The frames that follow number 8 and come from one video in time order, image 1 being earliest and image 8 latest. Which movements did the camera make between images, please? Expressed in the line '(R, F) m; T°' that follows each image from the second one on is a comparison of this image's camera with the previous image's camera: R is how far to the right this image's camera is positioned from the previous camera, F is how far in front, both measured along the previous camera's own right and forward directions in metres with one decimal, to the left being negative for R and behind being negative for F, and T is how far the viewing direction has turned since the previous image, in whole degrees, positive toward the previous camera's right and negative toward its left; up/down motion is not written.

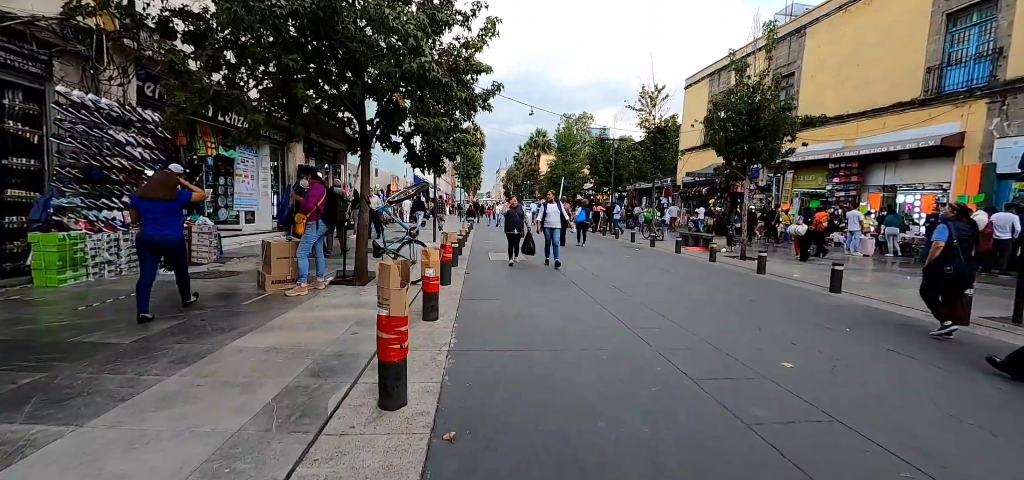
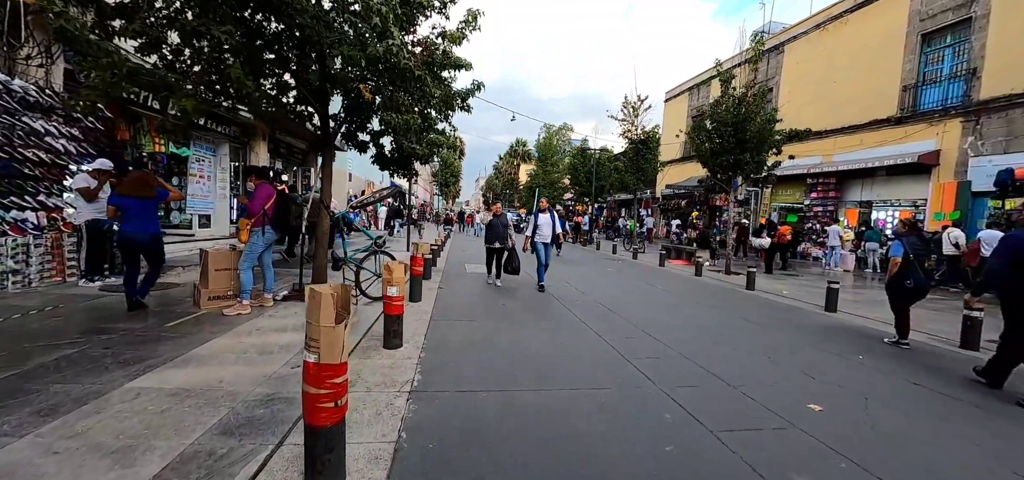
(0.0, +0.7) m; +3°
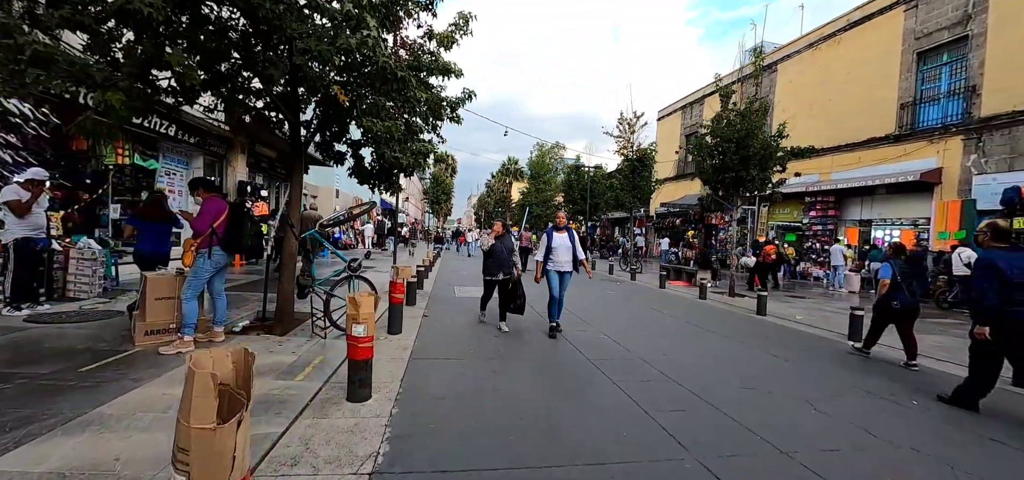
(0.0, +0.7) m; +1°
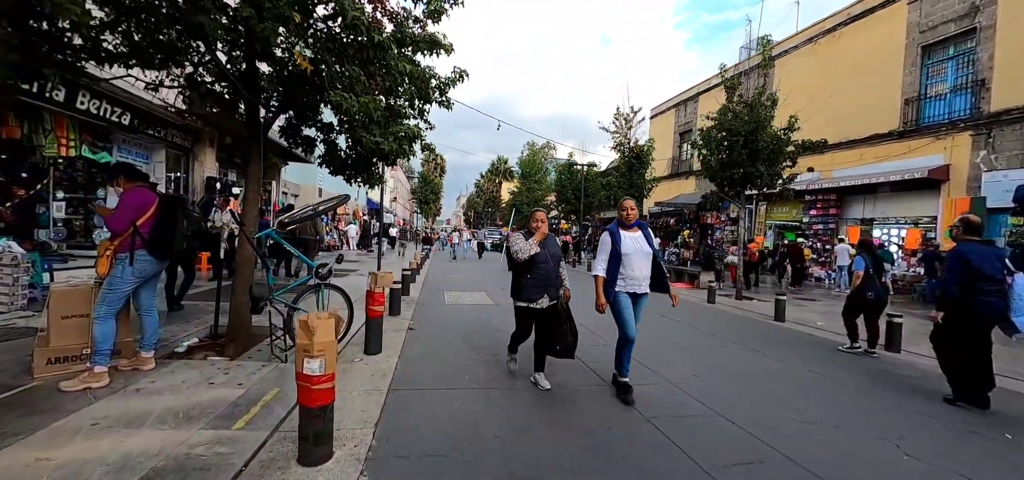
(-0.1, +0.9) m; +2°
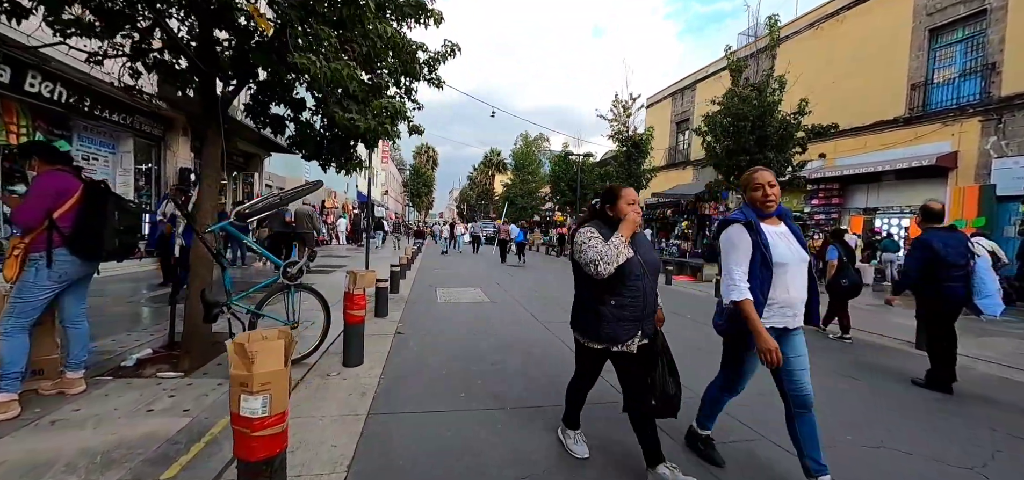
(-0.1, +0.6) m; +1°
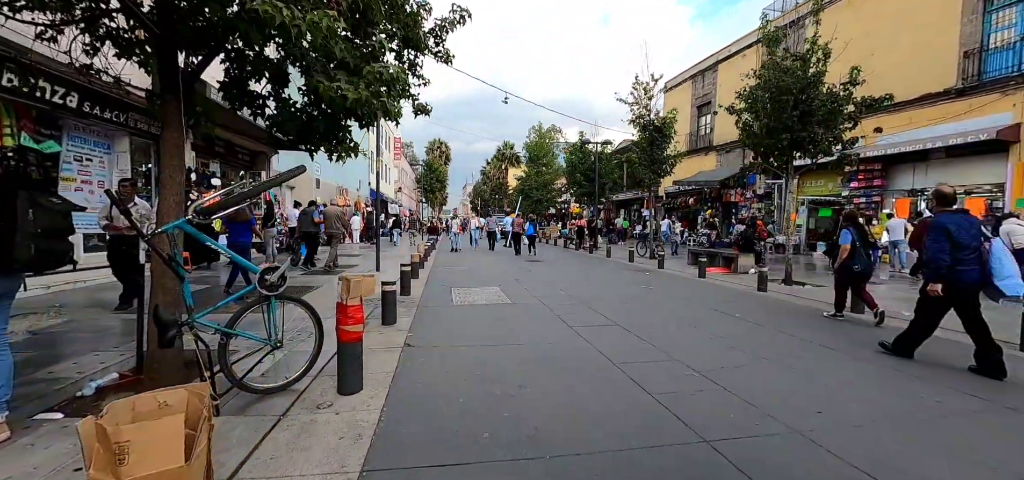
(-0.1, +0.8) m; -2°
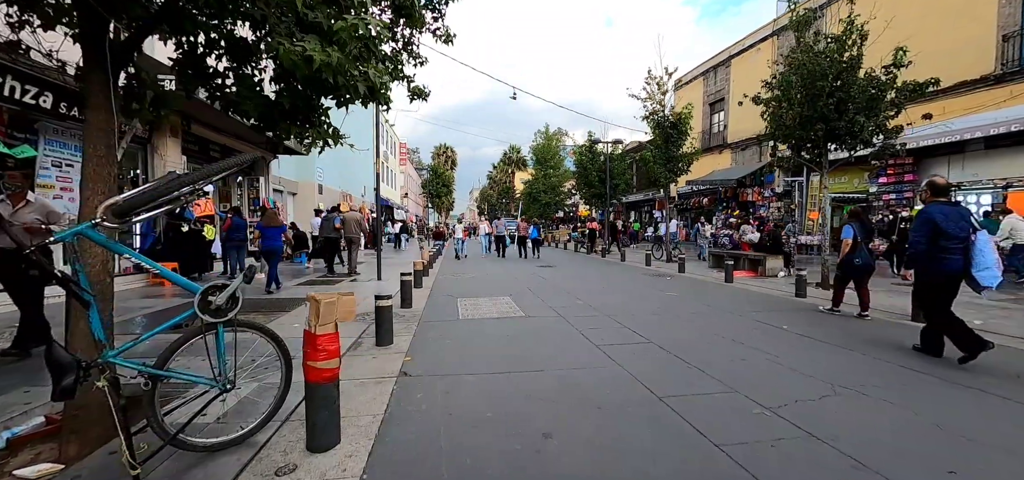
(-0.1, +0.7) m; -1°
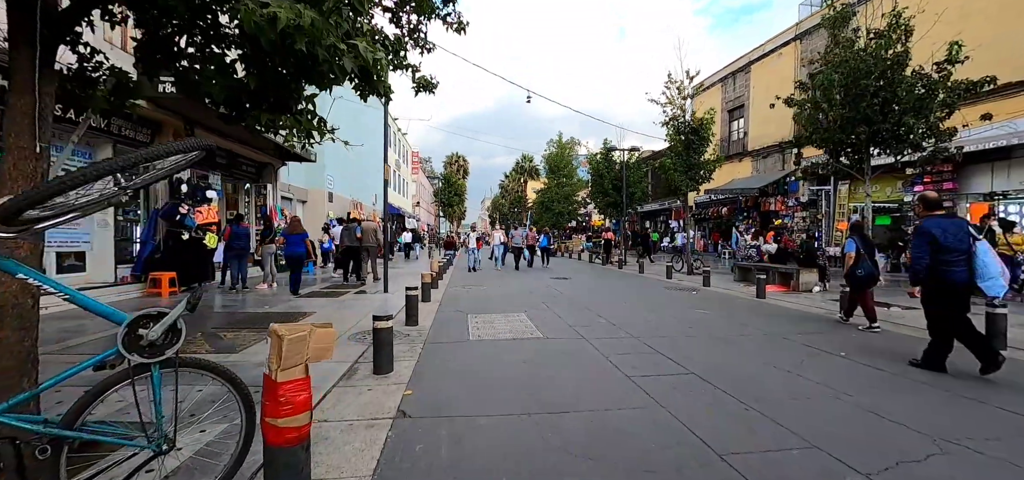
(-0.1, +0.6) m; -2°
